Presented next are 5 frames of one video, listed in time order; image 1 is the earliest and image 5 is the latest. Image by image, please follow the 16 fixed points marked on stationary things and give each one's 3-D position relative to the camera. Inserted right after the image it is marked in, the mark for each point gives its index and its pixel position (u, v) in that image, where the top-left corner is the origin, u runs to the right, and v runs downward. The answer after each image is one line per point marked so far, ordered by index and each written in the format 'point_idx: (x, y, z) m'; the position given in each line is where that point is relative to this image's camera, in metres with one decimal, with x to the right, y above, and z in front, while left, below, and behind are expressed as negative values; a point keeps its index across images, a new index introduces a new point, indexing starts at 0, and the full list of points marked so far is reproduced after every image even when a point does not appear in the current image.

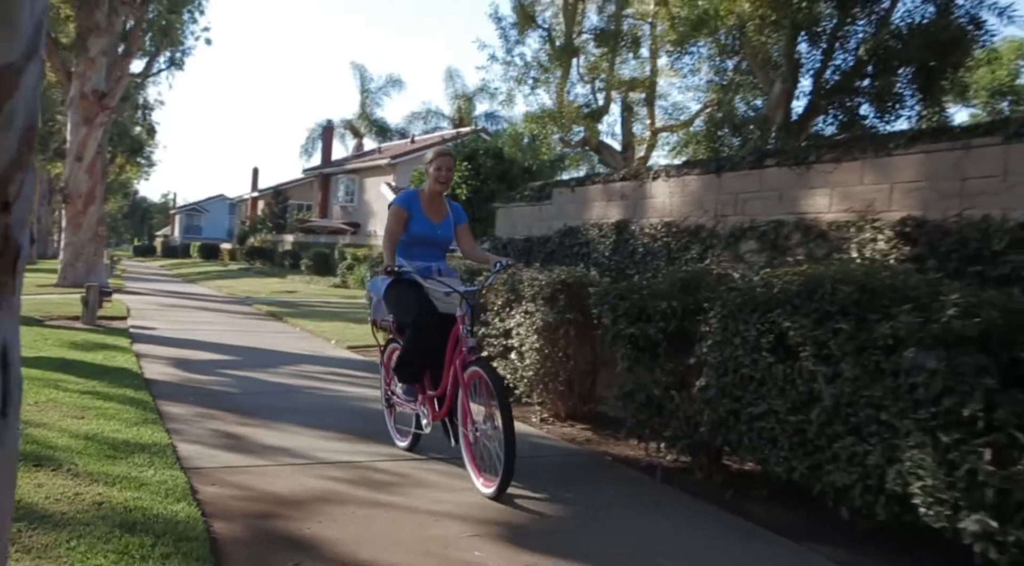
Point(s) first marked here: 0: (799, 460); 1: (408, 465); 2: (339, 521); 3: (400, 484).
0: (+1.4, -0.9, +4.3) m
1: (-0.6, -1.1, +5.3) m
2: (-0.8, -1.2, +4.2) m
3: (-0.6, -1.1, +4.9) m
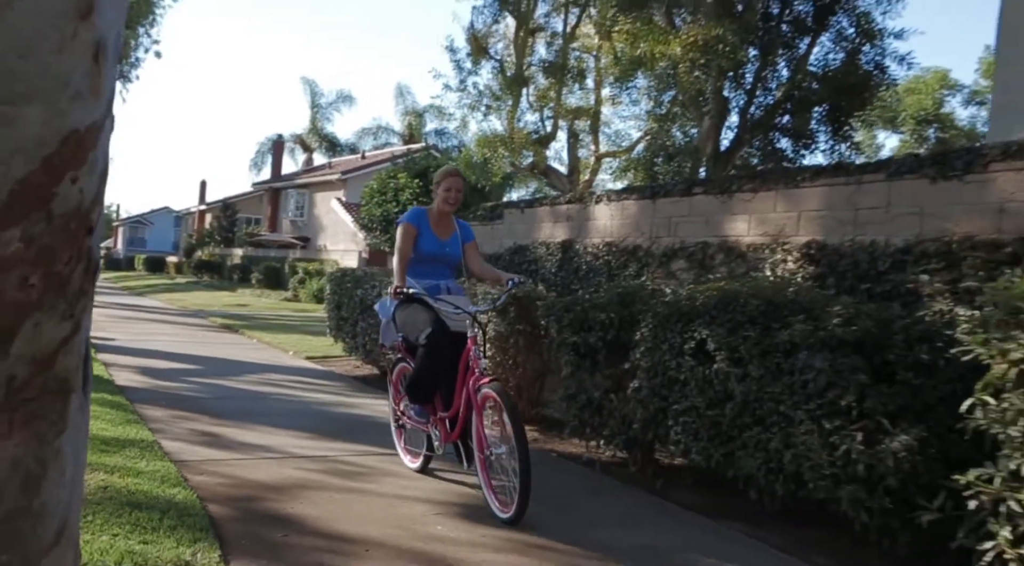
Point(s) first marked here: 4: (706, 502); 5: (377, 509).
0: (+1.2, -1.0, +5.0) m
1: (-1.0, -1.2, +5.9) m
2: (-1.1, -1.2, +4.8) m
3: (-0.9, -1.2, +5.5) m
4: (+1.3, -1.4, +5.5) m
5: (-0.7, -1.2, +4.7) m
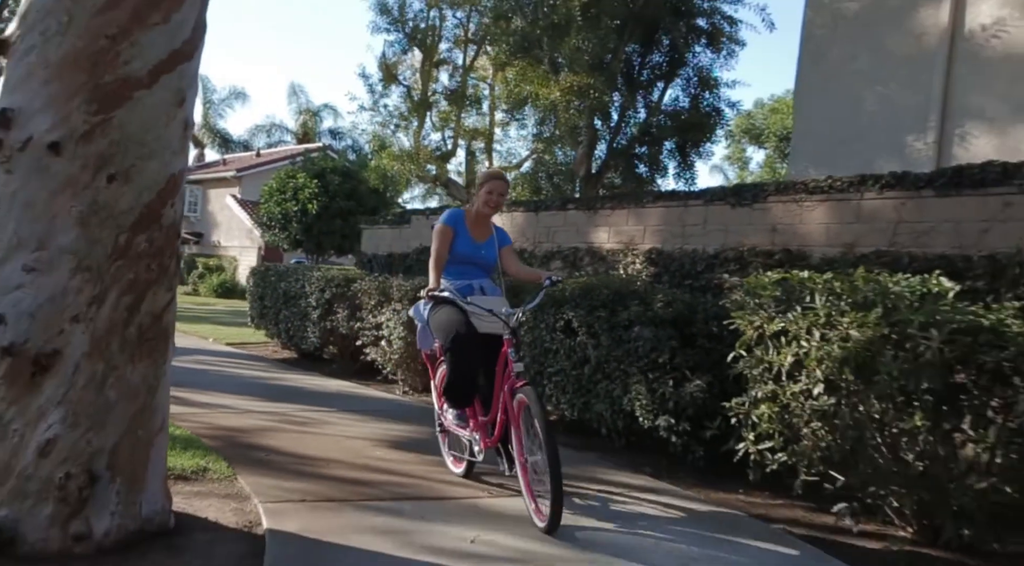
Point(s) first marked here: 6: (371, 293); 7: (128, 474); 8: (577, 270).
0: (+0.5, -0.9, +6.9) m
1: (-1.7, -1.1, +7.5) m
2: (-1.7, -1.2, +6.3) m
3: (-1.6, -1.2, +7.1) m
4: (+0.5, -1.4, +7.4) m
5: (-1.3, -1.2, +6.3) m
6: (-1.5, -0.1, +9.6) m
7: (-1.7, -0.9, +4.0) m
8: (+0.7, +0.1, +8.7) m
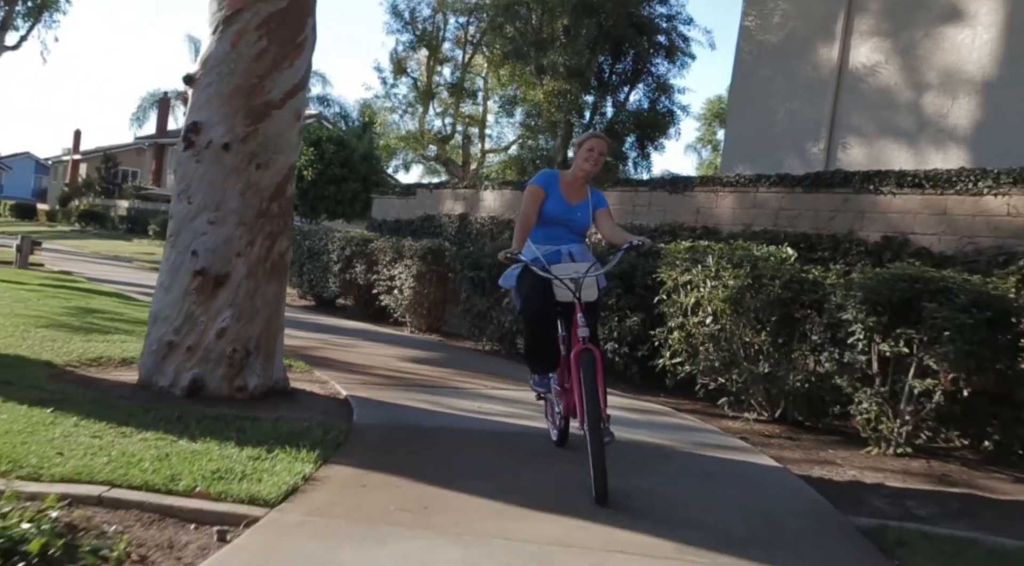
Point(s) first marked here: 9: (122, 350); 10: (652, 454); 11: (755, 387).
0: (+0.4, -0.5, +9.2) m
1: (-1.9, -0.7, +9.8) m
2: (-1.8, -0.7, +8.6) m
3: (-1.8, -0.7, +9.4) m
4: (+0.4, -1.0, +9.7) m
5: (-1.5, -0.8, +8.6) m
6: (-1.7, +0.4, +11.8) m
7: (-1.8, -0.5, +6.3) m
8: (+0.5, +0.6, +11.0) m
9: (-3.3, -0.6, +7.4) m
10: (+0.9, -1.1, +5.6) m
11: (+1.9, -0.8, +6.7) m
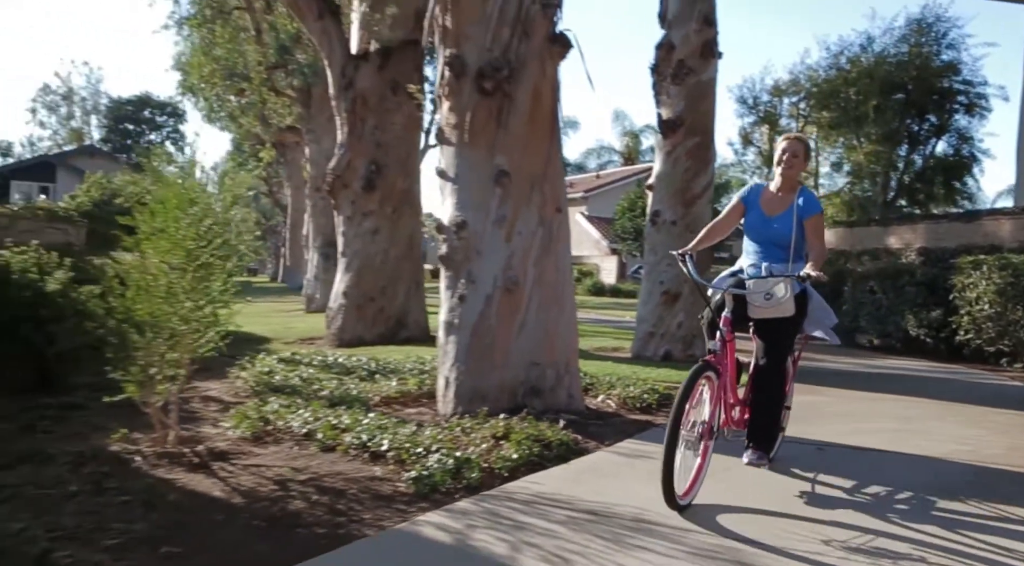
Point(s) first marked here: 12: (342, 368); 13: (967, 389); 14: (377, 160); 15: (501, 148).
0: (+5.6, -0.7, +13.0) m
1: (+3.7, -1.0, +14.4) m
2: (+3.3, -1.0, +13.3) m
3: (+3.6, -1.0, +13.9) m
4: (+5.8, -1.1, +13.5) m
5: (+3.6, -1.0, +13.1) m
6: (+4.5, +0.1, +16.2) m
7: (+2.5, -0.7, +11.1) m
8: (+6.3, +0.4, +14.6) m
9: (+1.4, -0.9, +12.7) m
10: (+4.7, -1.1, +9.4) m
11: (+6.1, -0.8, +10.1) m
12: (-1.9, -0.9, +9.6) m
13: (+4.7, -1.1, +8.8) m
14: (-2.2, +2.0, +14.0) m
15: (-0.1, +1.1, +7.3) m
